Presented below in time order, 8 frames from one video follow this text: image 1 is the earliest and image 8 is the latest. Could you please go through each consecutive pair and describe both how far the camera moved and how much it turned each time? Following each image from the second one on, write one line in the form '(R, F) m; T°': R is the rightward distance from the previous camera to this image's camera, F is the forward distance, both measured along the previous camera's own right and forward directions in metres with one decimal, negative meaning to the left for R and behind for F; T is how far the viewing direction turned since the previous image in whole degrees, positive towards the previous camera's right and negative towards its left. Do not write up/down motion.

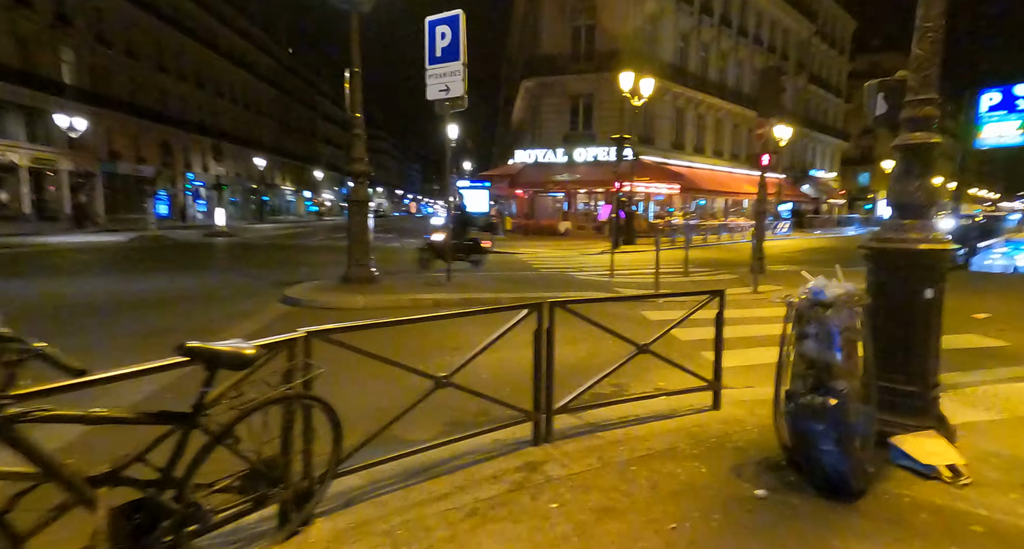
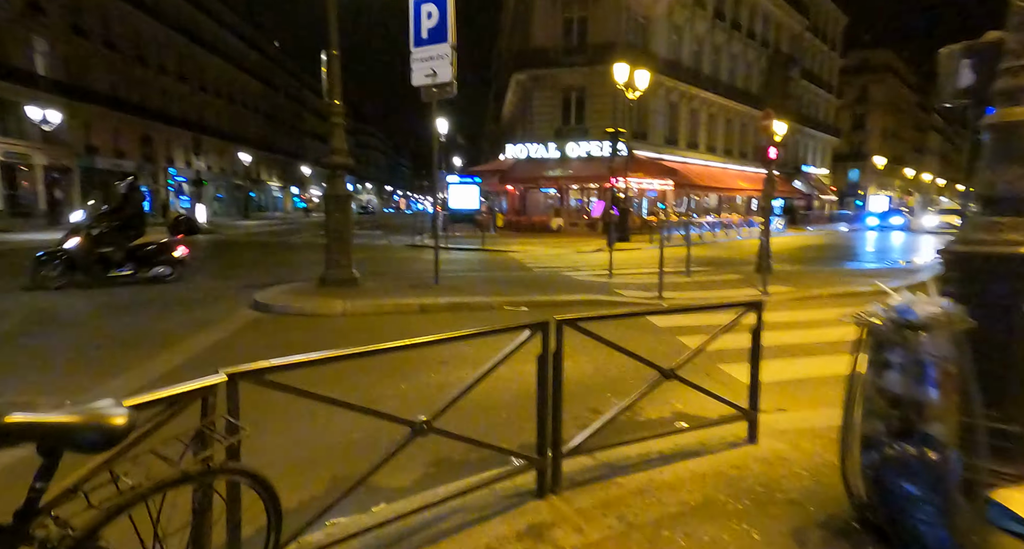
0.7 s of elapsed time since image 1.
(0.0, +0.7) m; +1°
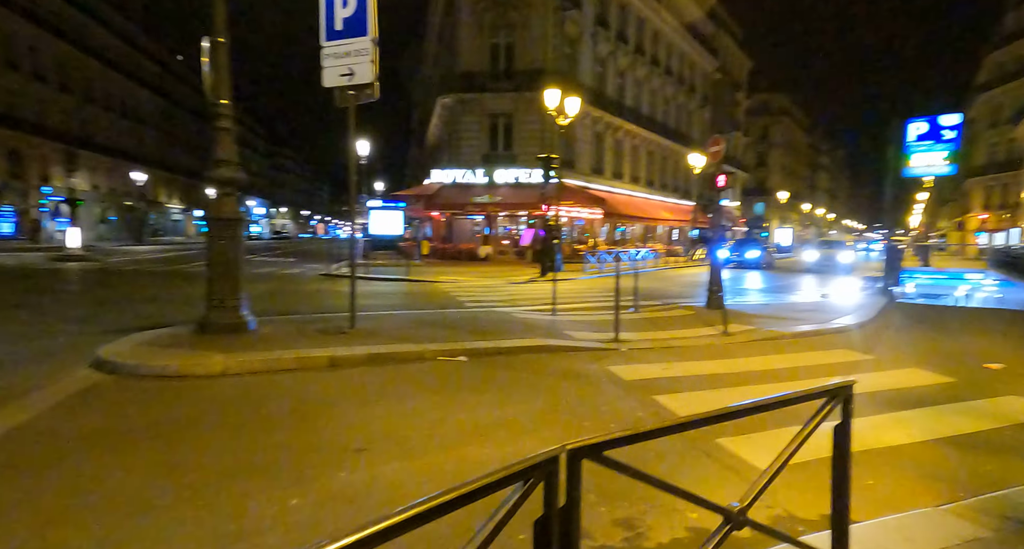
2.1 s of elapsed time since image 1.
(-0.1, +1.5) m; +8°
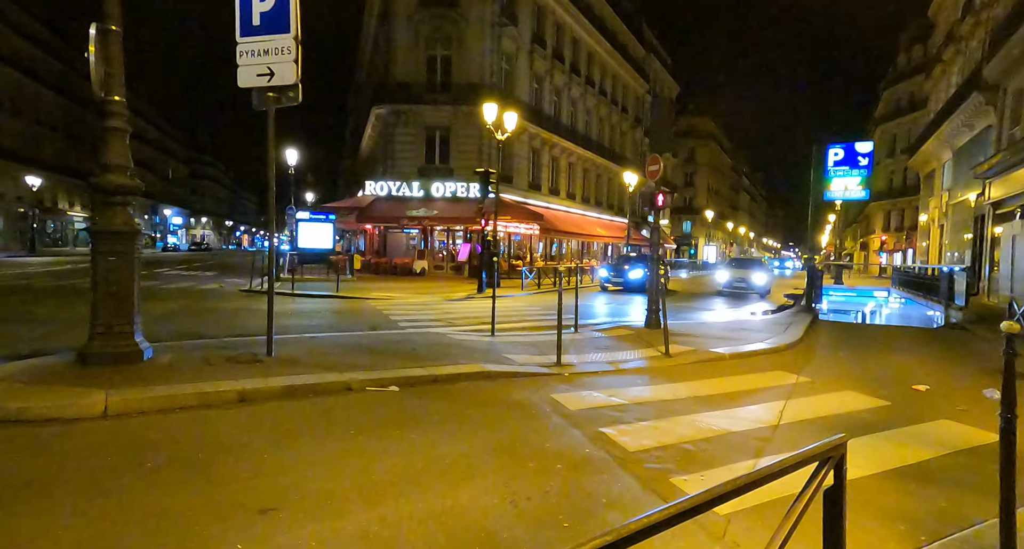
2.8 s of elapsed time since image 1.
(0.0, +0.5) m; +6°
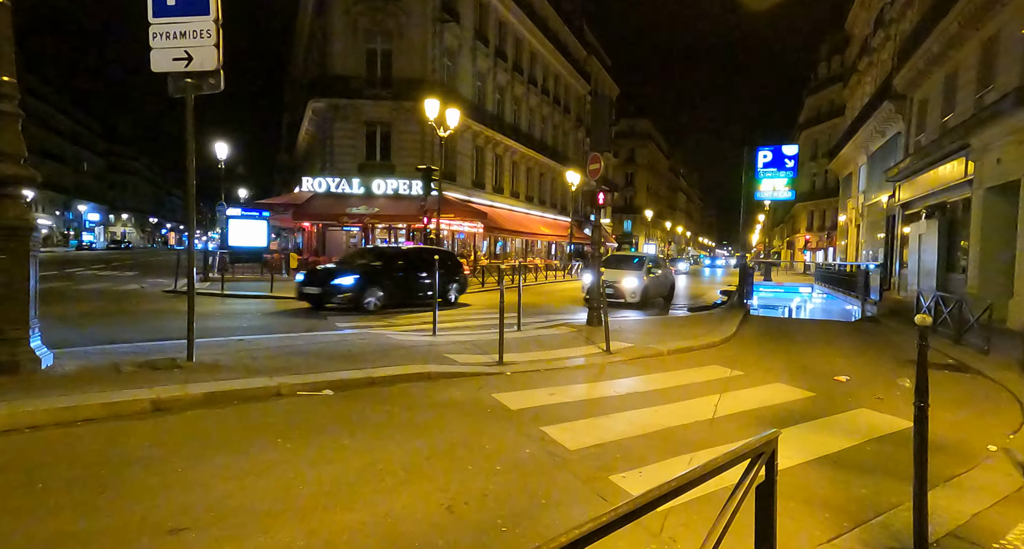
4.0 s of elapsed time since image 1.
(+0.1, +0.1) m; +6°
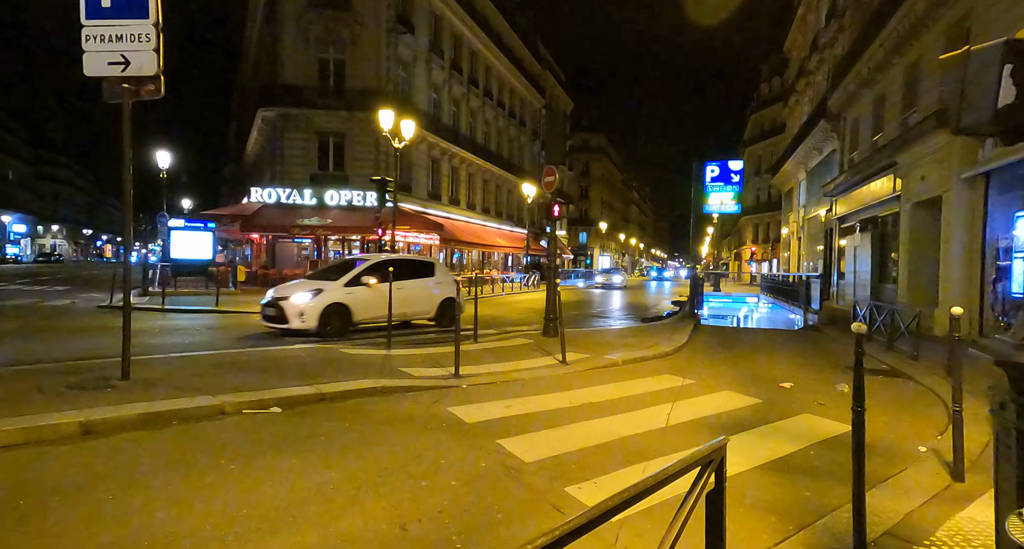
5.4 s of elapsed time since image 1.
(0.0, 0.0) m; +4°
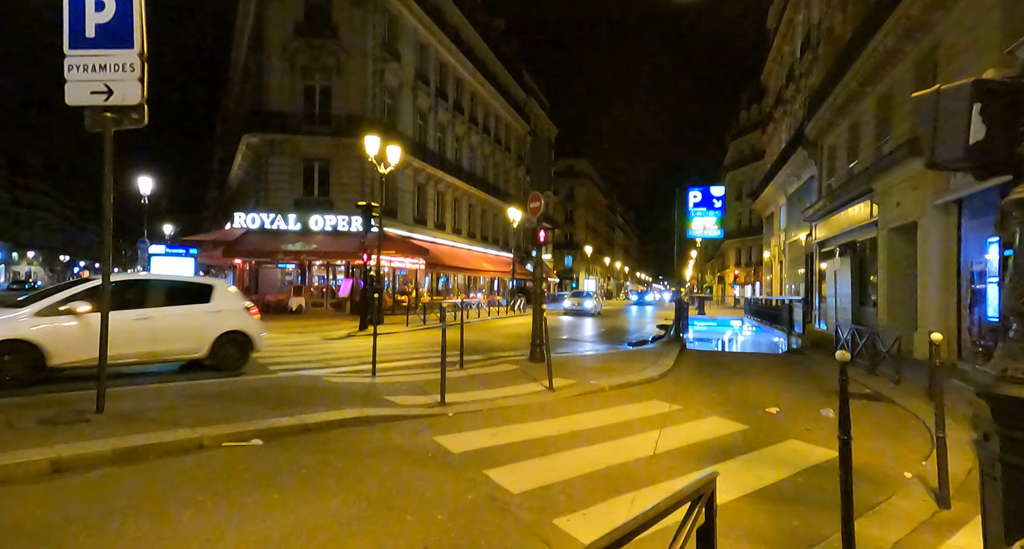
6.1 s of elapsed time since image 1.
(0.0, 0.0) m; +1°
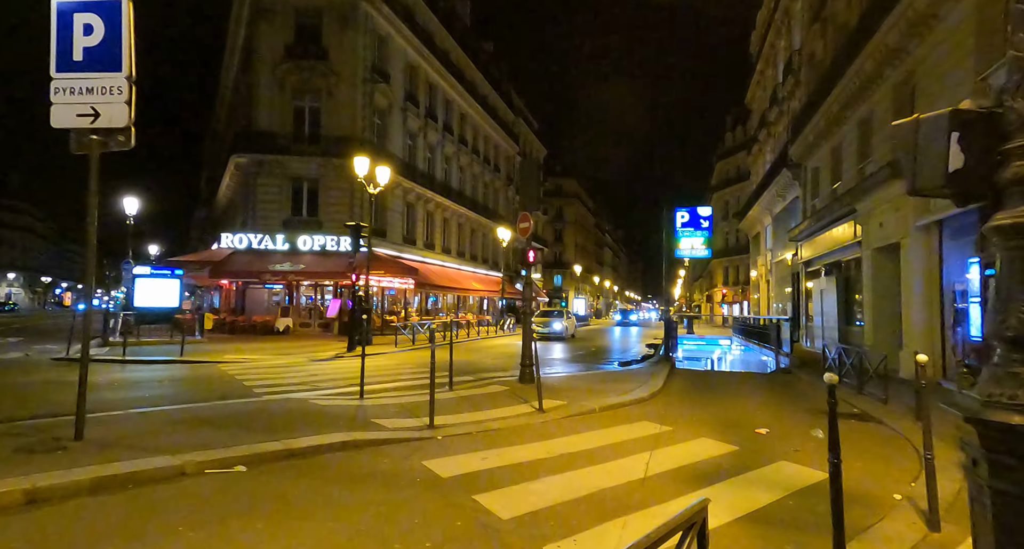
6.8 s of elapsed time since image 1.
(0.0, 0.0) m; +1°
